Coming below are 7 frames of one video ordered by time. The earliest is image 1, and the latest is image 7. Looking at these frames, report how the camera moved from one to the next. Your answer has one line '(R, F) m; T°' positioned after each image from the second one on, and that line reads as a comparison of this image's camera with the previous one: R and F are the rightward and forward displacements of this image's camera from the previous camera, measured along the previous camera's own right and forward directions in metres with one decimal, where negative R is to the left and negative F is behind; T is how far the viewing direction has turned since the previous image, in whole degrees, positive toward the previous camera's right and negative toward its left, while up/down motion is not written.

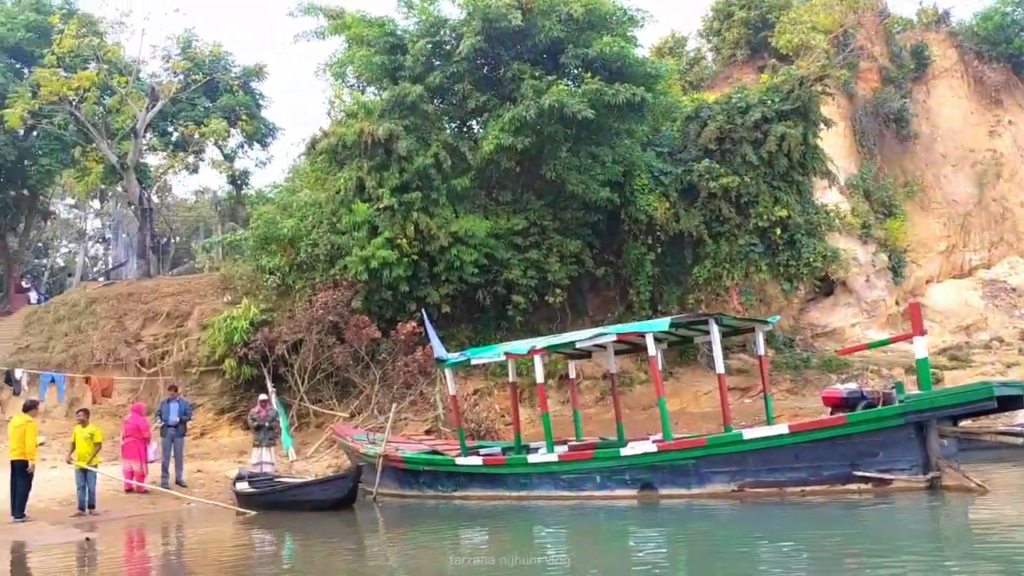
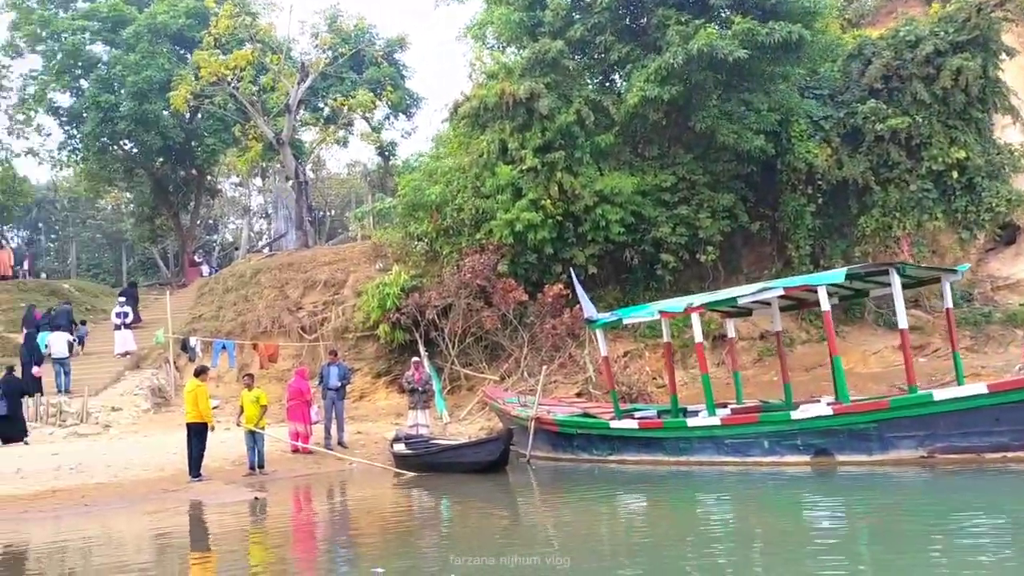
(-0.1, +0.4) m; -10°
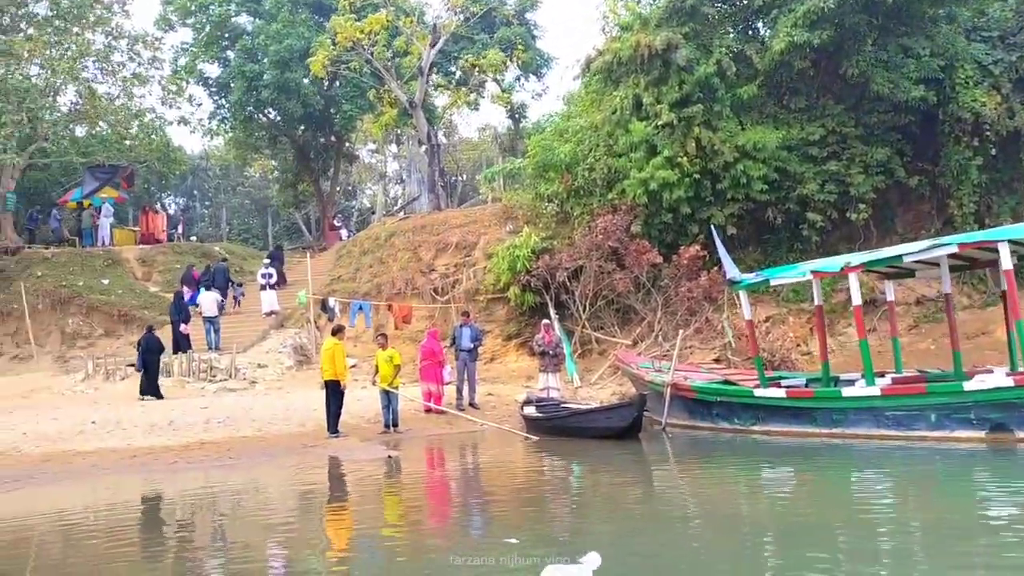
(-0.1, +0.4) m; -9°
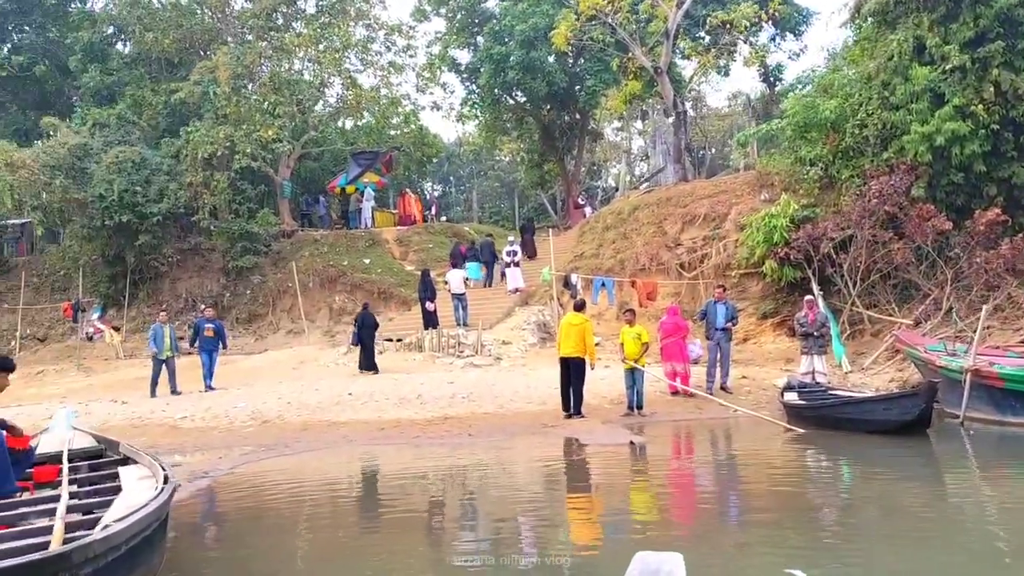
(-0.1, +1.0) m; -16°
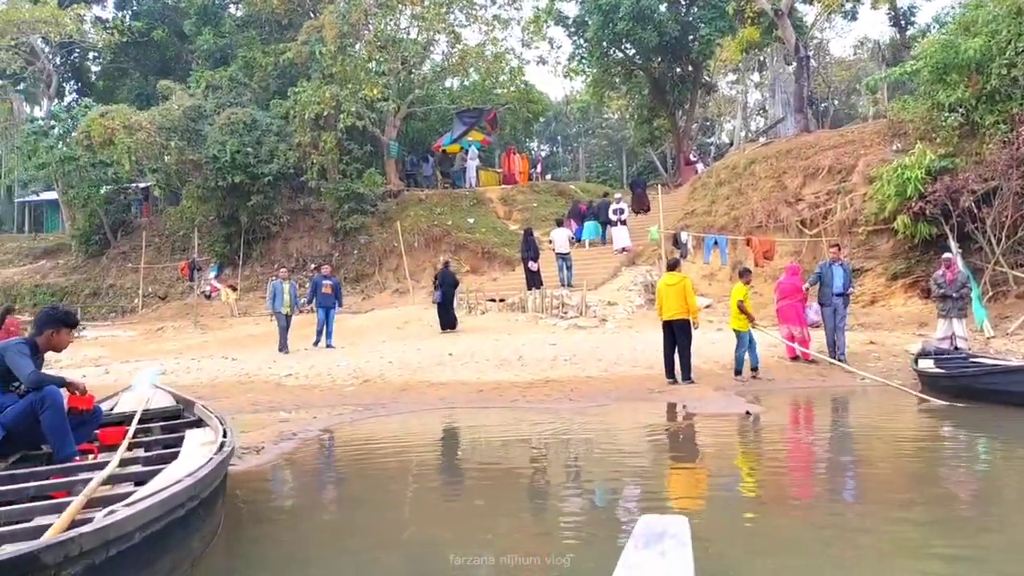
(+0.1, +0.6) m; -7°
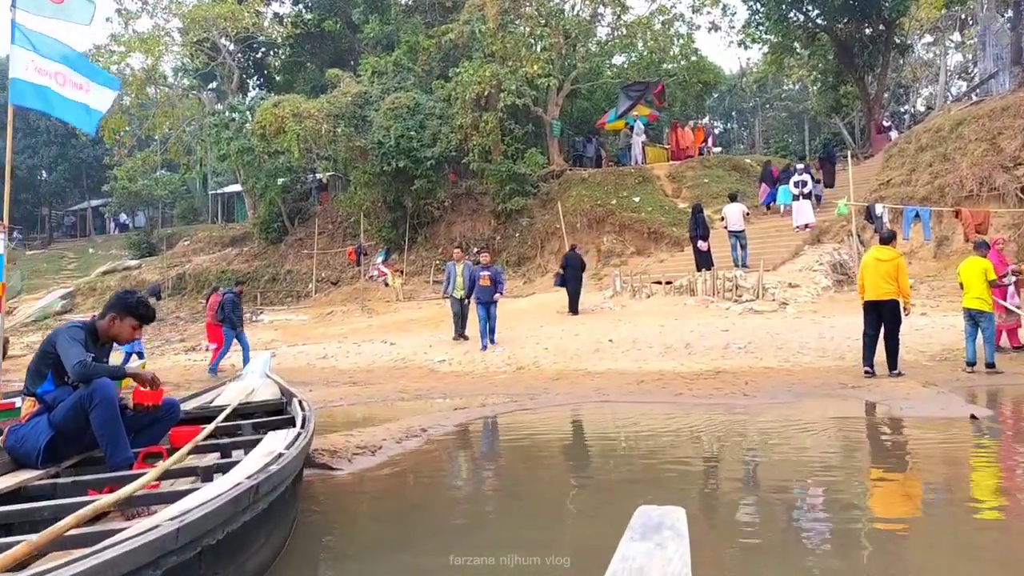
(+0.1, +1.1) m; -11°
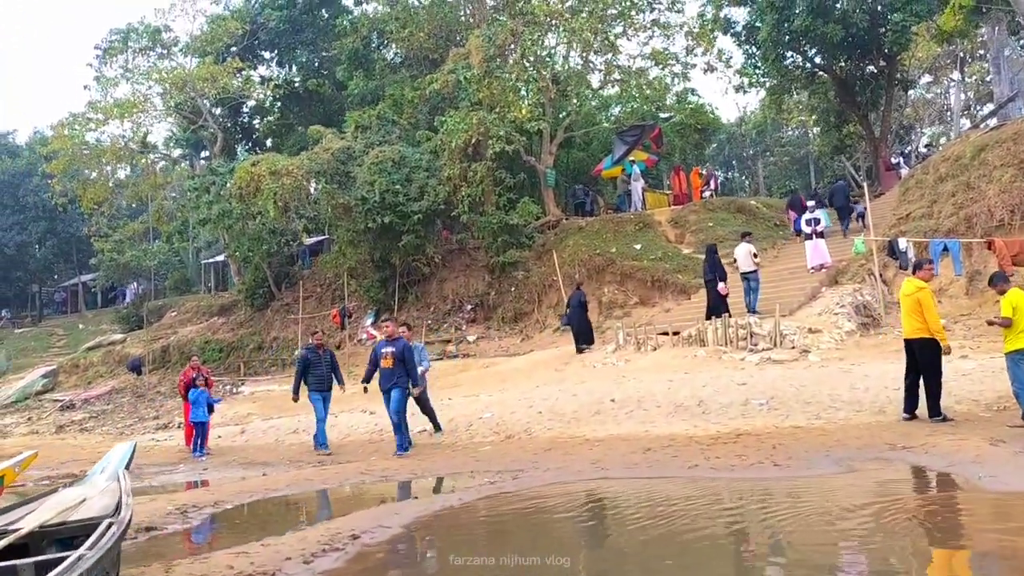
(+0.3, +1.6) m; 0°
